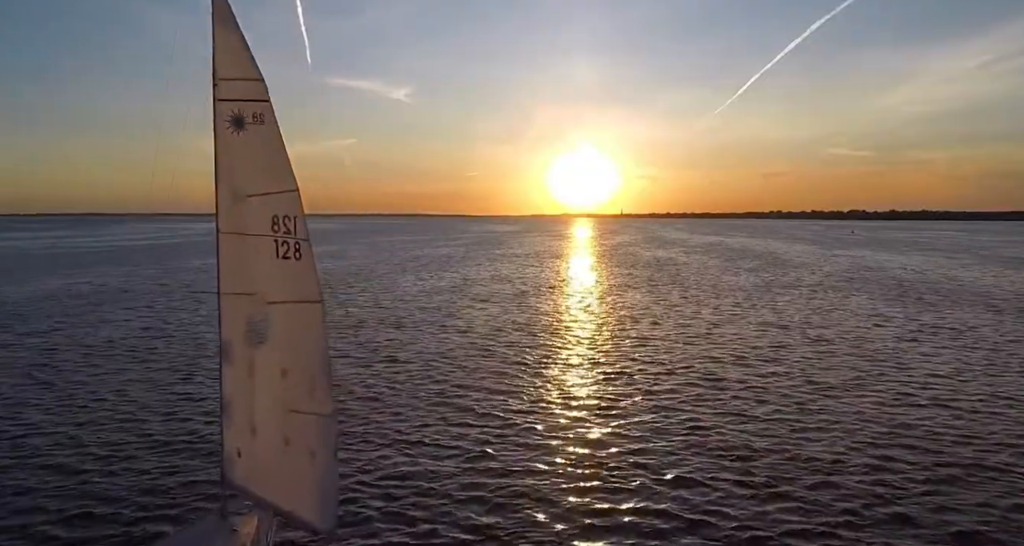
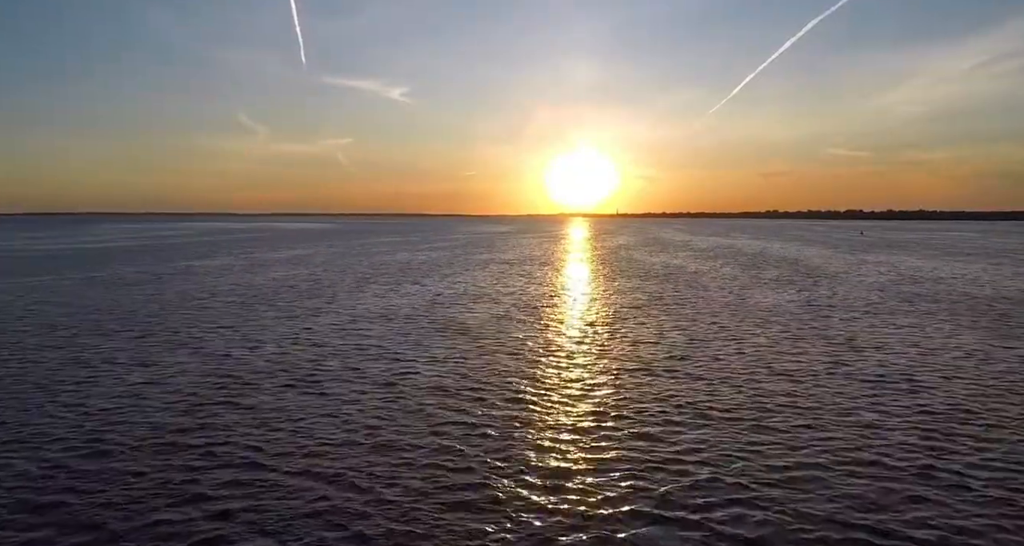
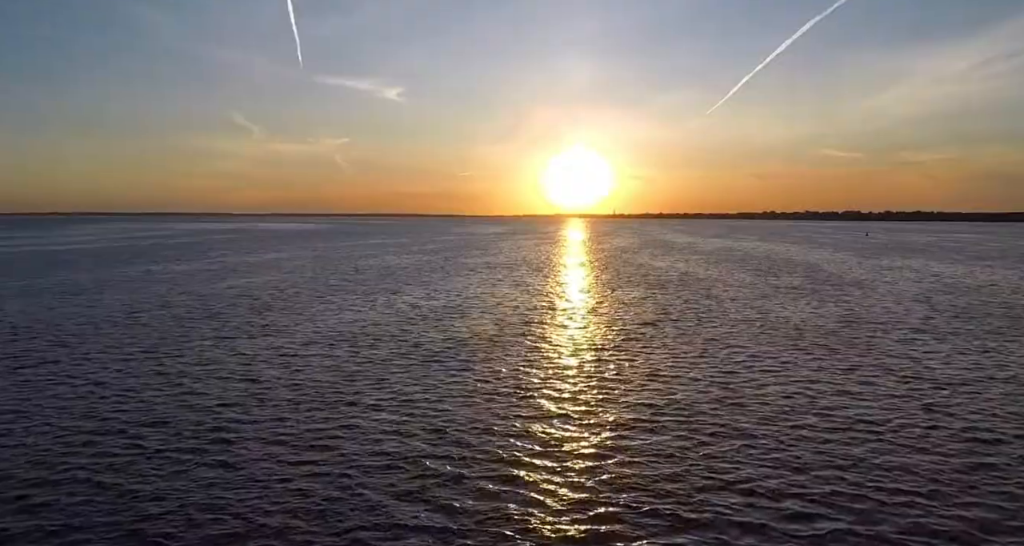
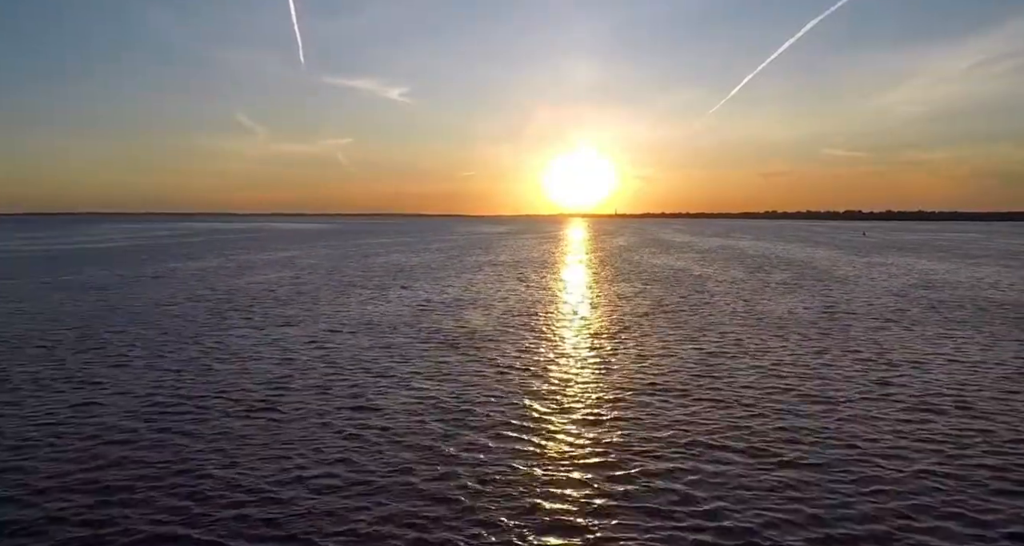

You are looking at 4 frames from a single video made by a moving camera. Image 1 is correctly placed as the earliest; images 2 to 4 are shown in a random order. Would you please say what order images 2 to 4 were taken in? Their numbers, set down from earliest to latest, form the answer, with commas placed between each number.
2, 4, 3
